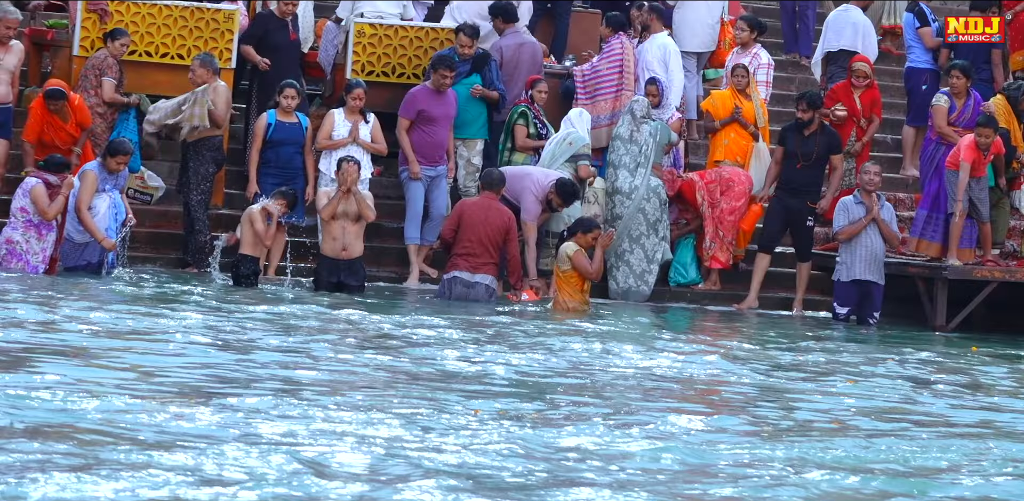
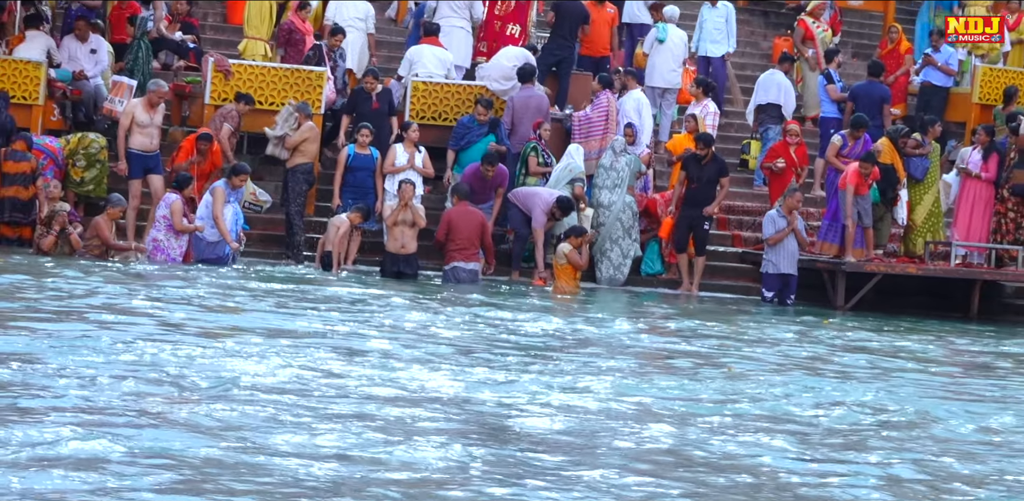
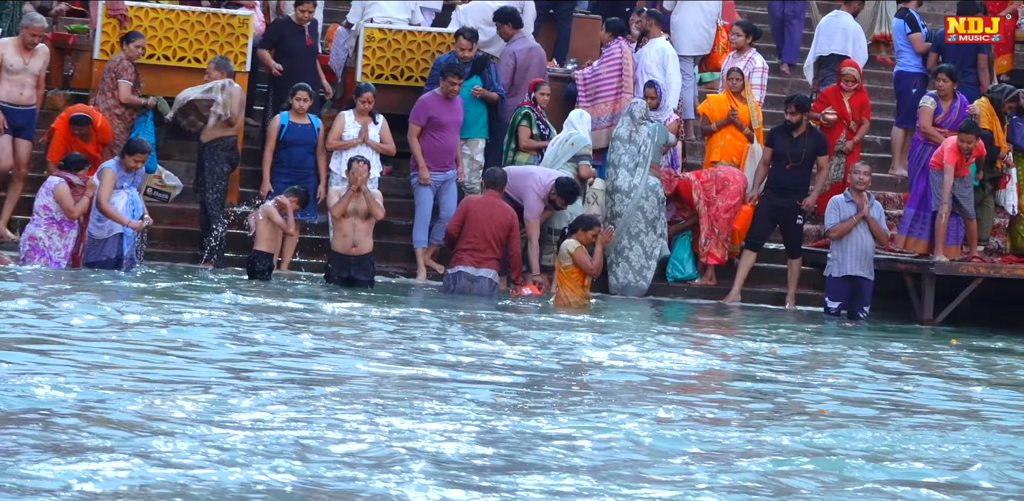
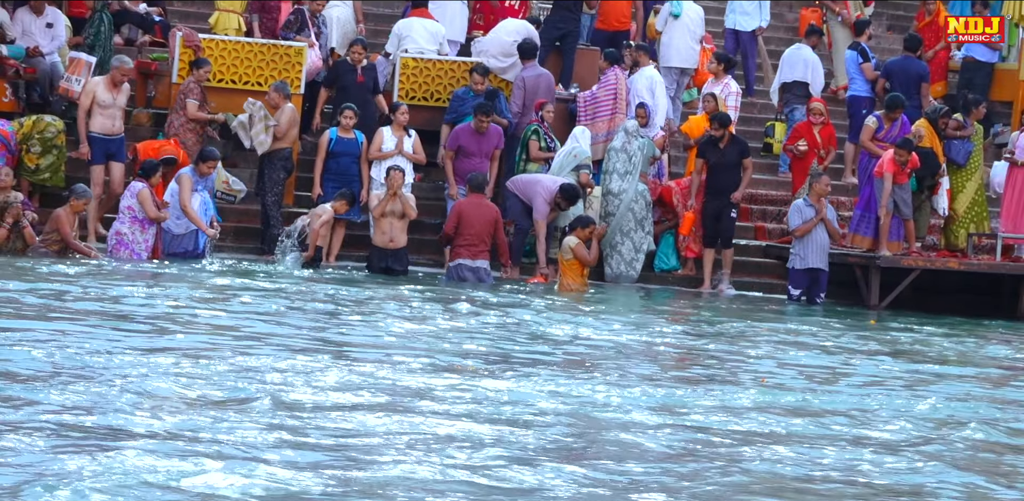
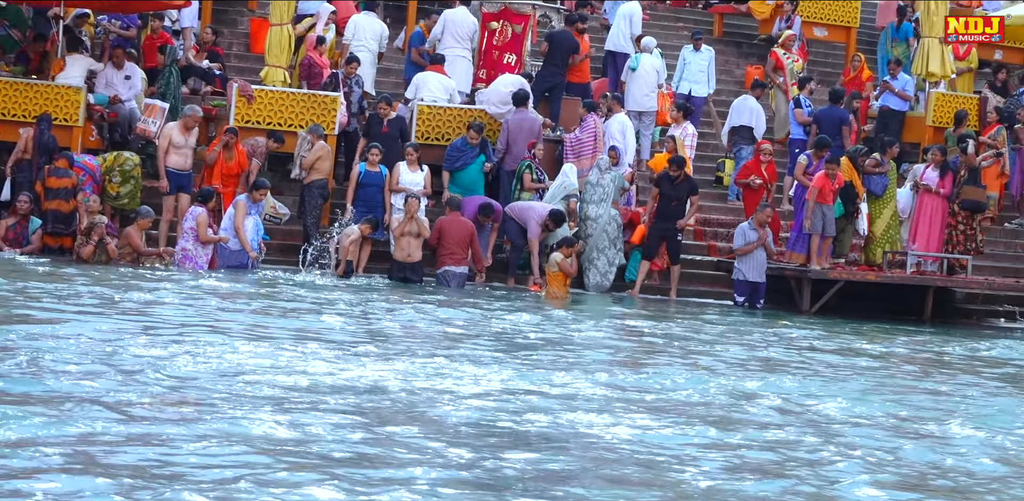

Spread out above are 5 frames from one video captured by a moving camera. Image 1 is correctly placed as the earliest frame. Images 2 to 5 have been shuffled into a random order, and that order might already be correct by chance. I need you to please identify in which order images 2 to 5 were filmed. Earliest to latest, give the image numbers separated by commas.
3, 4, 2, 5
